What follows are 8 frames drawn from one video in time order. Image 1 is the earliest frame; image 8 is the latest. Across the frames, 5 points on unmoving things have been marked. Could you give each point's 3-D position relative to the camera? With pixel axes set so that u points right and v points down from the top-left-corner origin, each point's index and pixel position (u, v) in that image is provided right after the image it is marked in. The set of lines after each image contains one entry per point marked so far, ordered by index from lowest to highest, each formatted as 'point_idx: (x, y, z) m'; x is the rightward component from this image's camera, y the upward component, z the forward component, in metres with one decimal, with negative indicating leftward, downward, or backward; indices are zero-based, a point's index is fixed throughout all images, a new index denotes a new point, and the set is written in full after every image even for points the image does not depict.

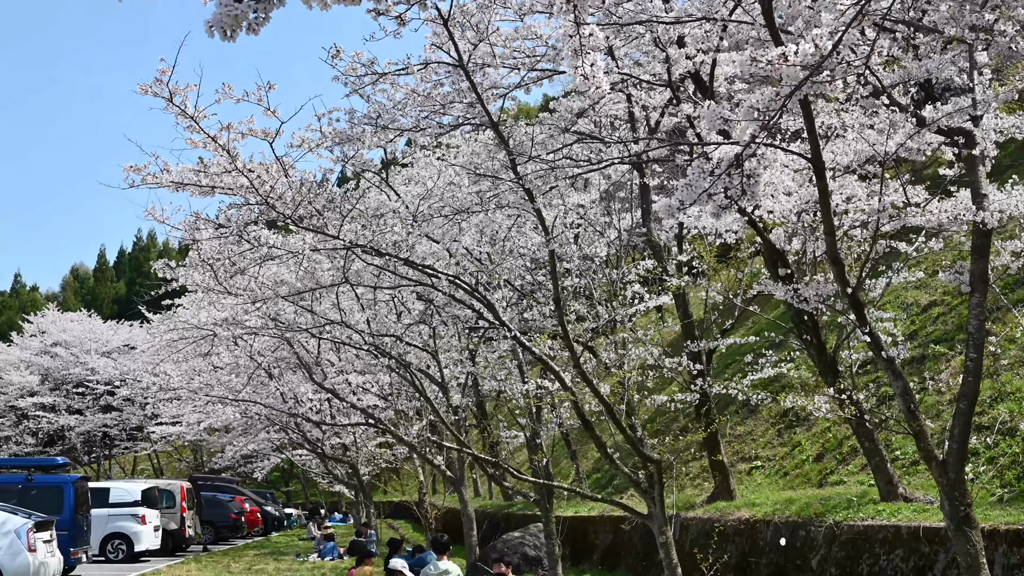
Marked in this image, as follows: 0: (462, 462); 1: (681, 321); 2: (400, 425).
0: (-0.5, -1.7, +12.7) m
1: (+1.5, -0.3, +11.4) m
2: (-1.1, -1.4, +13.7) m
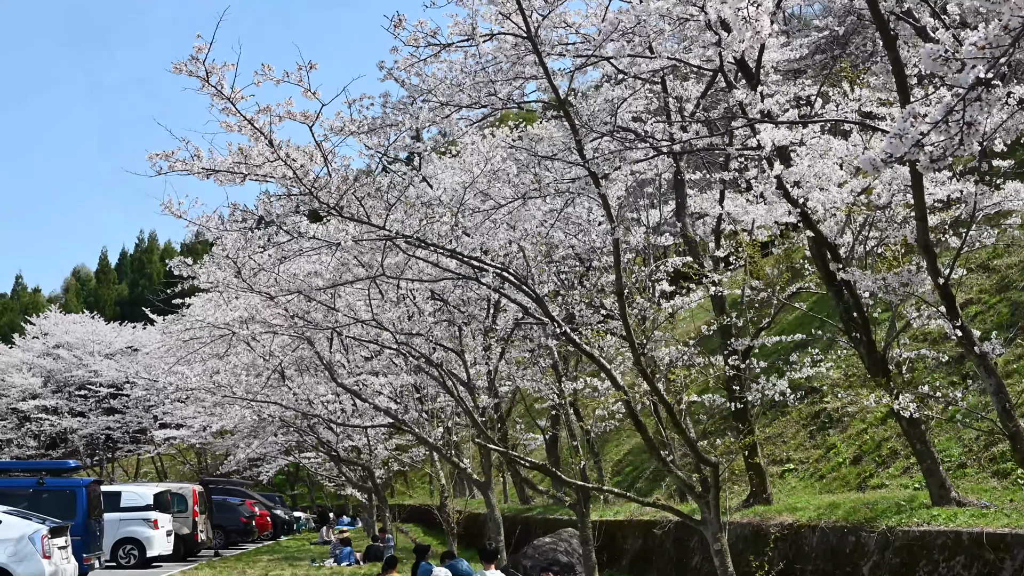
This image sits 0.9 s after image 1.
0: (-0.2, -1.6, +12.3) m
1: (+1.7, -0.3, +11.0) m
2: (-0.9, -1.4, +13.4) m
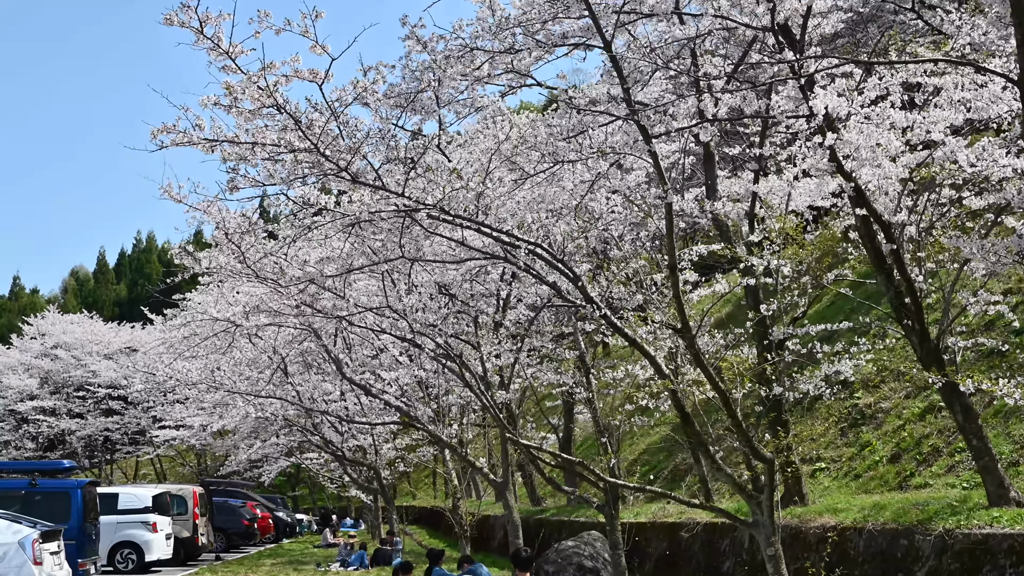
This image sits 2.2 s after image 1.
0: (-0.1, -1.6, +11.6) m
1: (+1.9, -0.2, +10.4) m
2: (-0.7, -1.3, +12.7) m
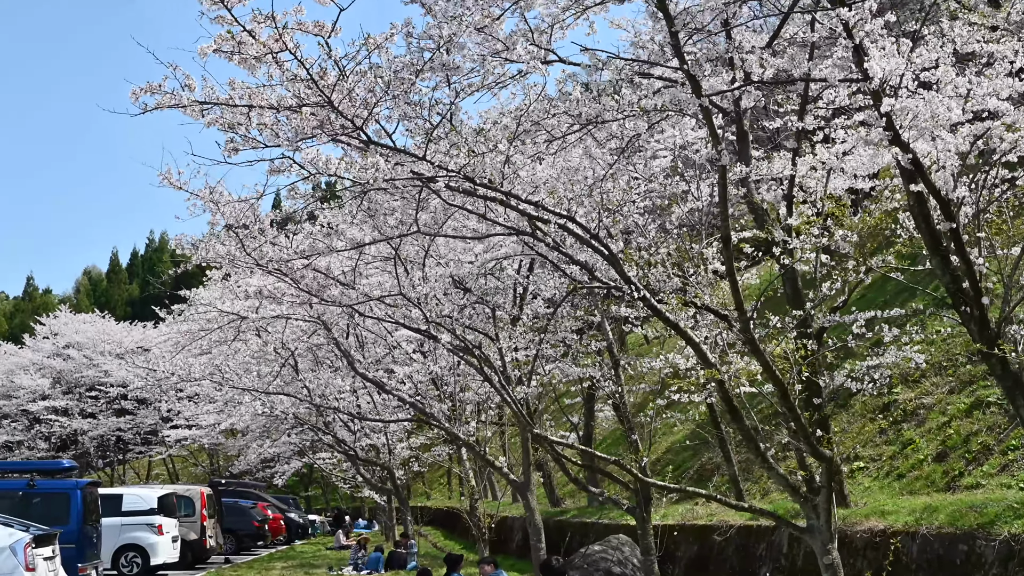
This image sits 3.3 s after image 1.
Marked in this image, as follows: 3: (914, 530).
0: (+0.1, -1.5, +11.0) m
1: (+2.1, -0.1, +9.7) m
2: (-0.5, -1.2, +12.1) m
3: (+2.5, -1.5, +8.3) m
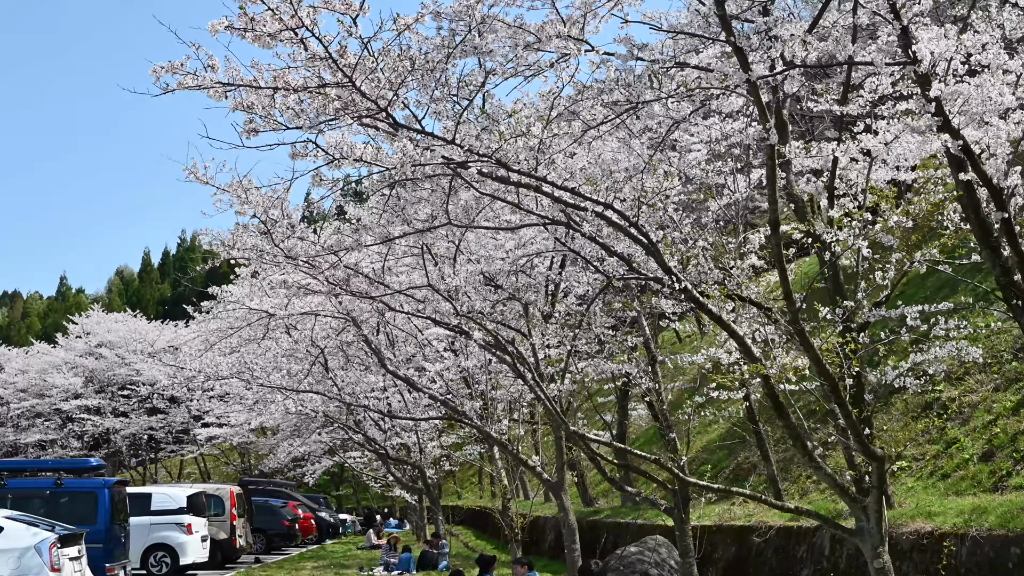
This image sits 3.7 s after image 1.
0: (+0.4, -1.4, +10.8) m
1: (+2.3, 0.0, +9.4) m
2: (-0.2, -1.2, +11.9) m
3: (+2.8, -1.5, +8.1) m
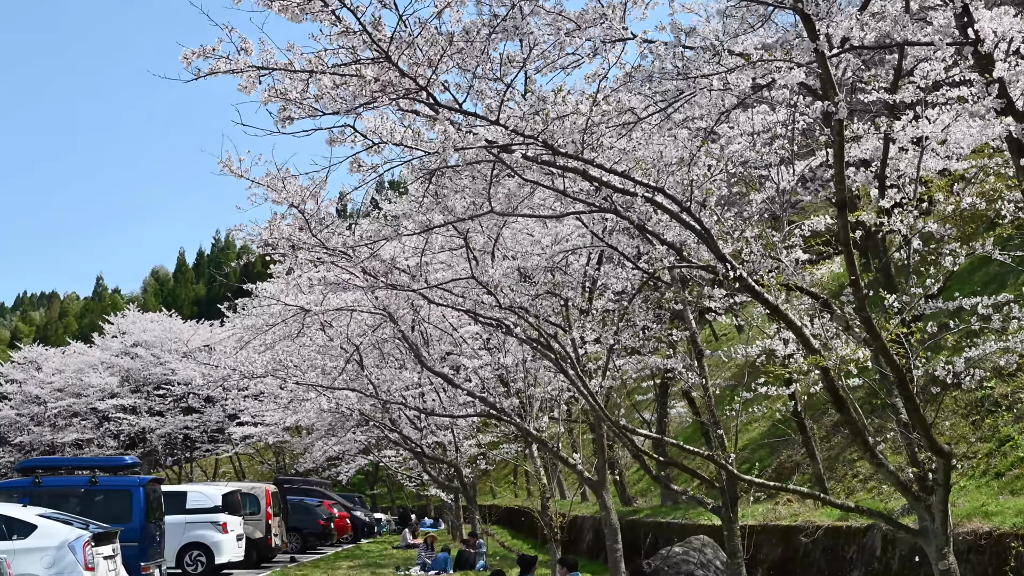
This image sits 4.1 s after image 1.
0: (+0.7, -1.4, +10.5) m
1: (+2.6, 0.0, +9.2) m
2: (+0.1, -1.1, +11.6) m
3: (+3.0, -1.4, +7.8) m
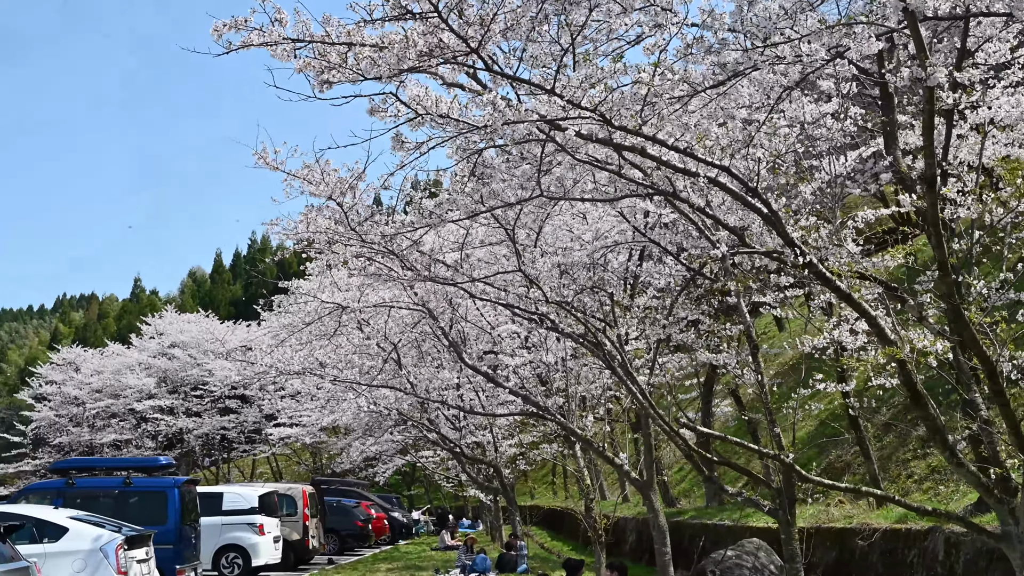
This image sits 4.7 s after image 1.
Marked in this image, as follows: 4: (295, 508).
0: (+1.1, -1.3, +10.2) m
1: (+2.9, +0.1, +8.7) m
2: (+0.5, -1.1, +11.3) m
3: (+3.3, -1.4, +7.3) m
4: (-2.6, -2.7, +15.9) m
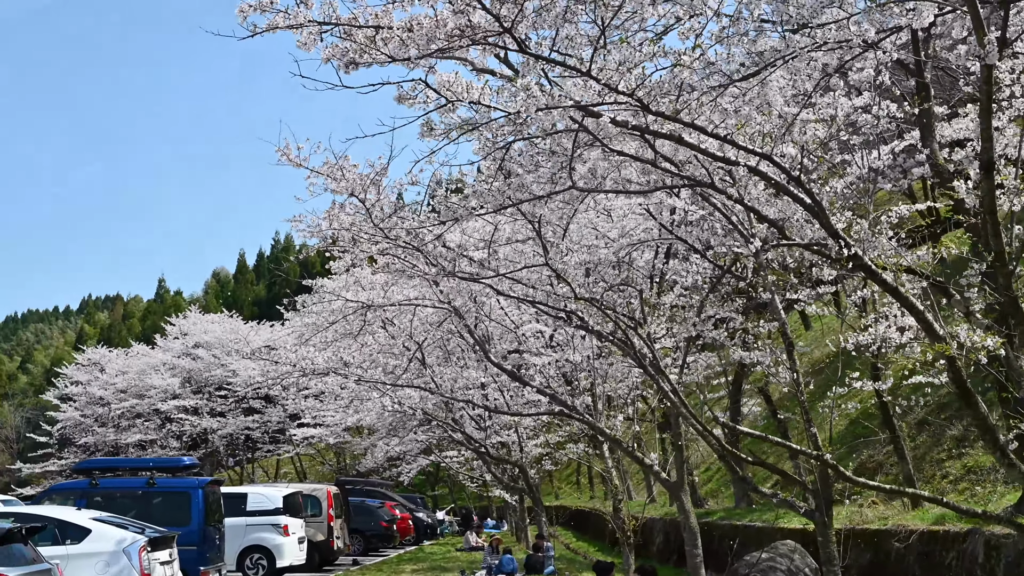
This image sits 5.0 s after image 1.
0: (+1.3, -1.3, +10.0) m
1: (+3.1, +0.1, +8.5) m
2: (+0.7, -1.1, +11.1) m
3: (+3.4, -1.4, +7.1) m
4: (-2.3, -2.6, +15.8) m
